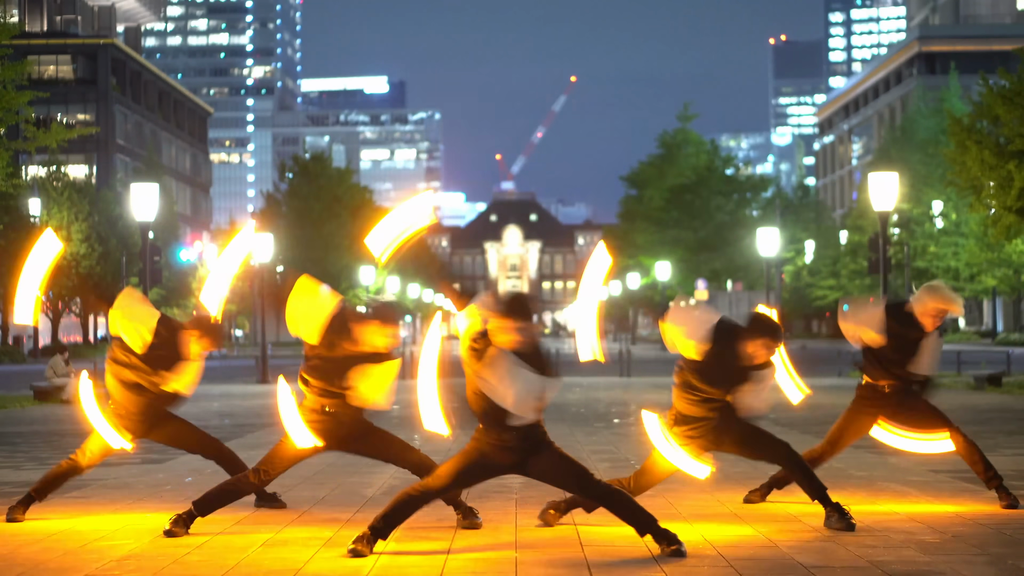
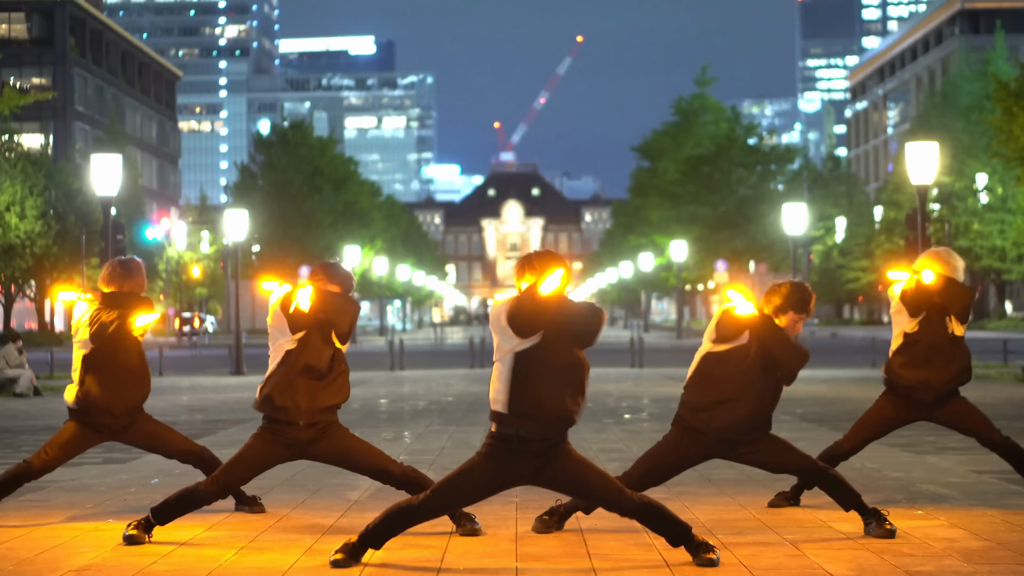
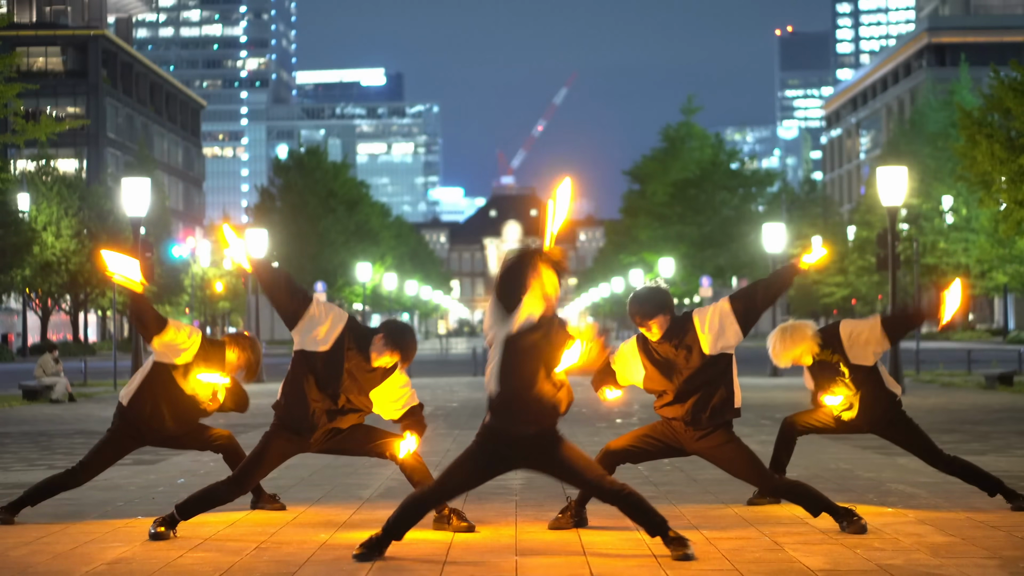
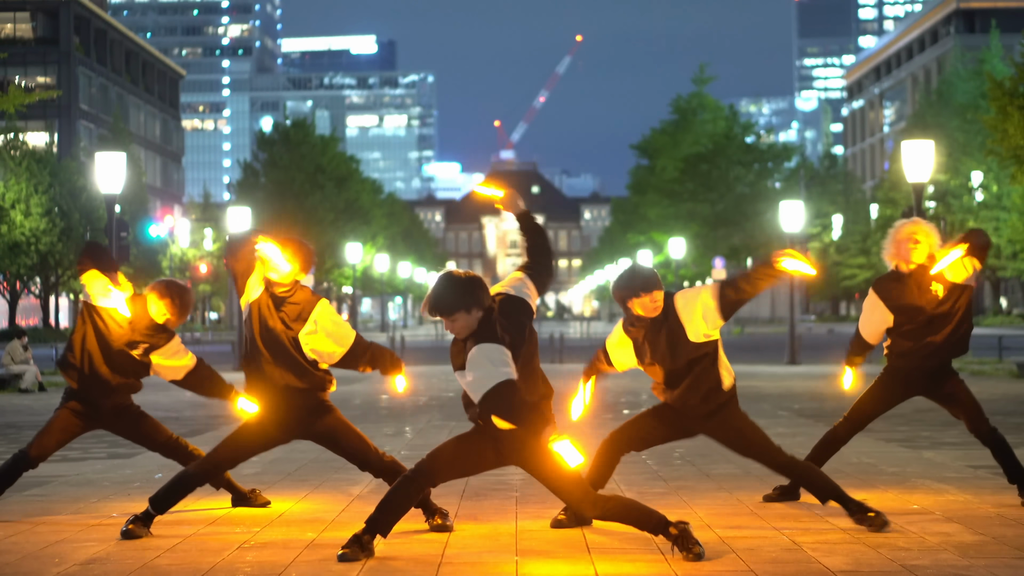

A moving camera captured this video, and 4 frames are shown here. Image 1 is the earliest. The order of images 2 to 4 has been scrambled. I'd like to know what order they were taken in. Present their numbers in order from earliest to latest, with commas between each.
2, 3, 4
